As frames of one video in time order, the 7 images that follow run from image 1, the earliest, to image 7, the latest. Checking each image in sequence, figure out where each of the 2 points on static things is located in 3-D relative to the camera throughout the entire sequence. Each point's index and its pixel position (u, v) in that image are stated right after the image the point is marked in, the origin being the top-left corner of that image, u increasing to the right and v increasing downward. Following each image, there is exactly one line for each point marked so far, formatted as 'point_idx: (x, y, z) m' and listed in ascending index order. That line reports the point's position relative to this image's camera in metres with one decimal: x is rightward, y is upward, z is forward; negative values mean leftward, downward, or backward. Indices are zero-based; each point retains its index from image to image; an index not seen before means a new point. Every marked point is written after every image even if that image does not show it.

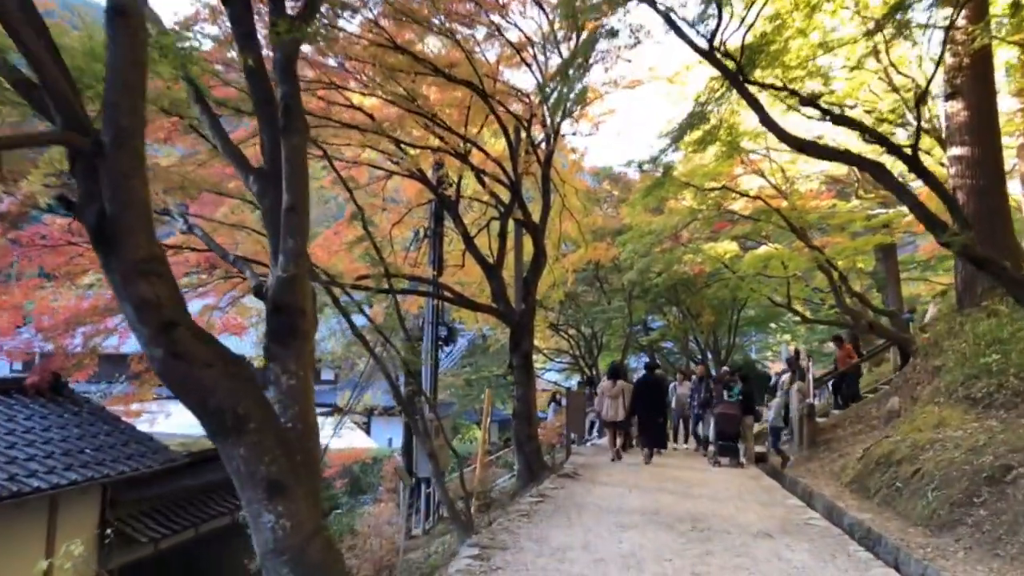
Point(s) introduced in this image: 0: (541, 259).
0: (+0.4, +0.4, +11.6) m
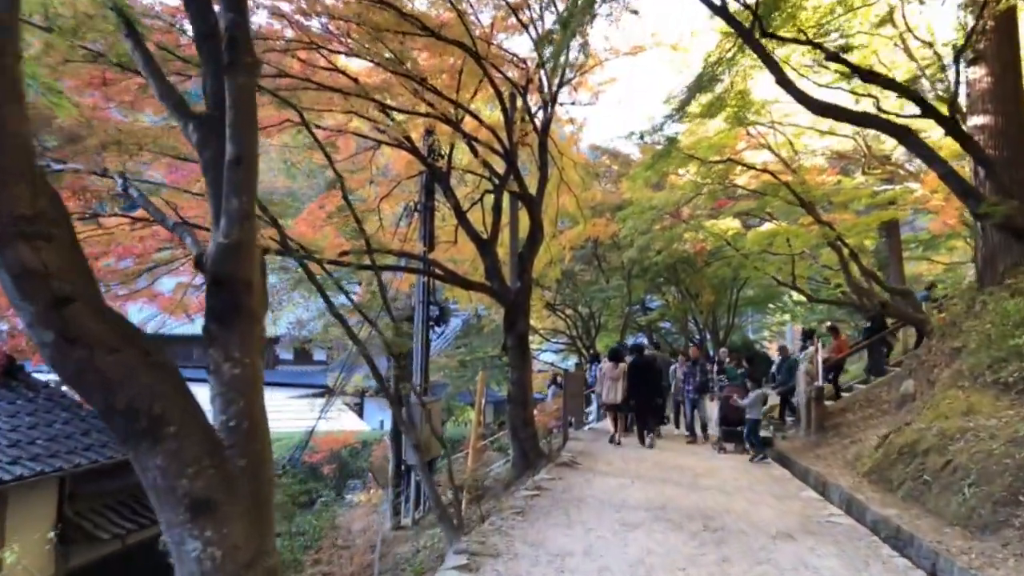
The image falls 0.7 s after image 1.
0: (+0.3, +0.7, +10.8) m
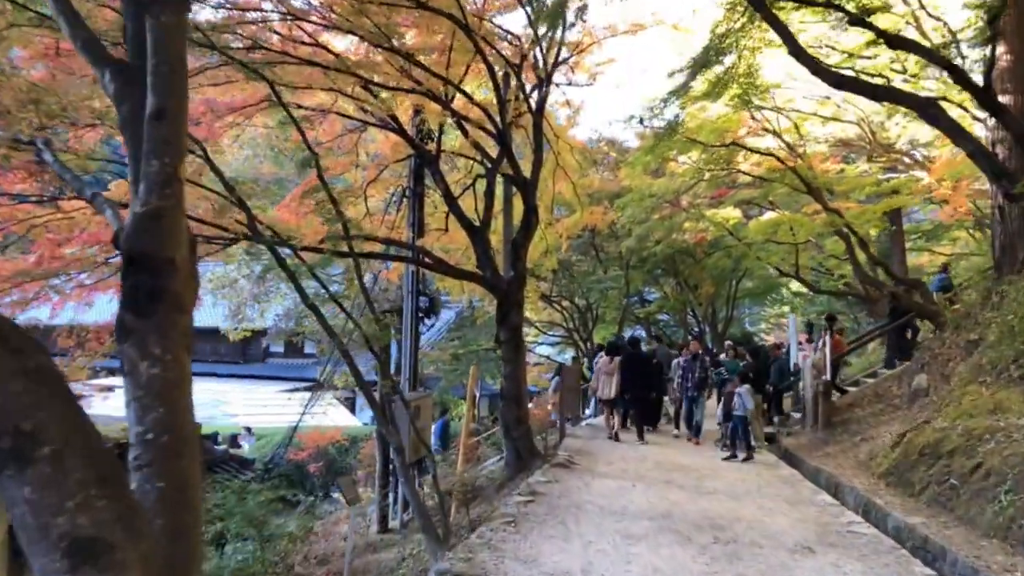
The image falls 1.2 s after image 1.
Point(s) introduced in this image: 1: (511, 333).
0: (+0.2, +0.8, +10.2) m
1: (0.0, -0.5, +10.1) m
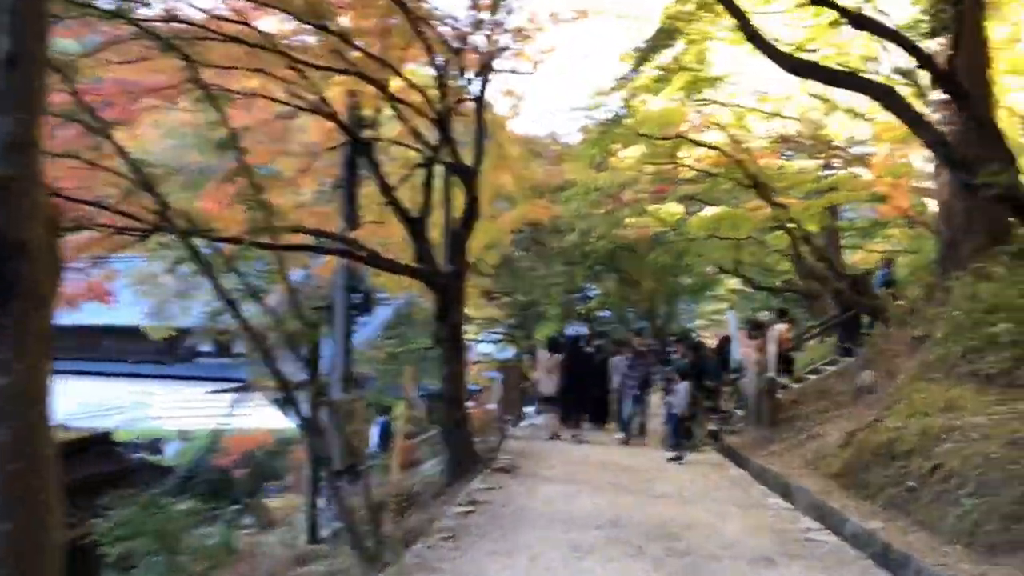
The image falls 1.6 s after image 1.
0: (-0.4, +0.8, +9.7) m
1: (-0.7, -0.5, +9.6) m
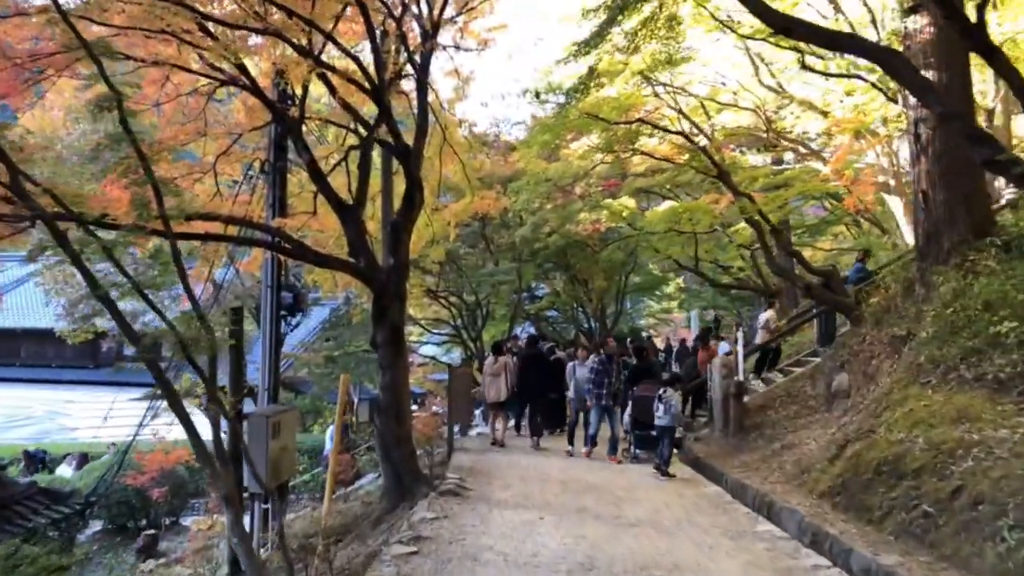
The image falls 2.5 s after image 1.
0: (-1.0, +0.9, +8.6) m
1: (-1.2, -0.4, +8.4) m
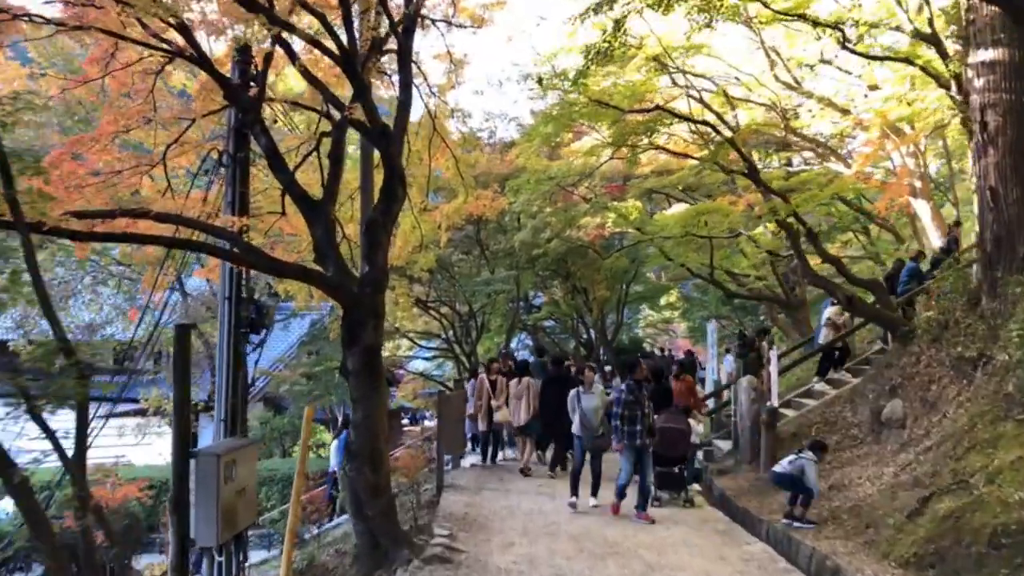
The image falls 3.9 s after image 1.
0: (-0.9, +0.8, +7.0) m
1: (-1.2, -0.6, +6.9) m
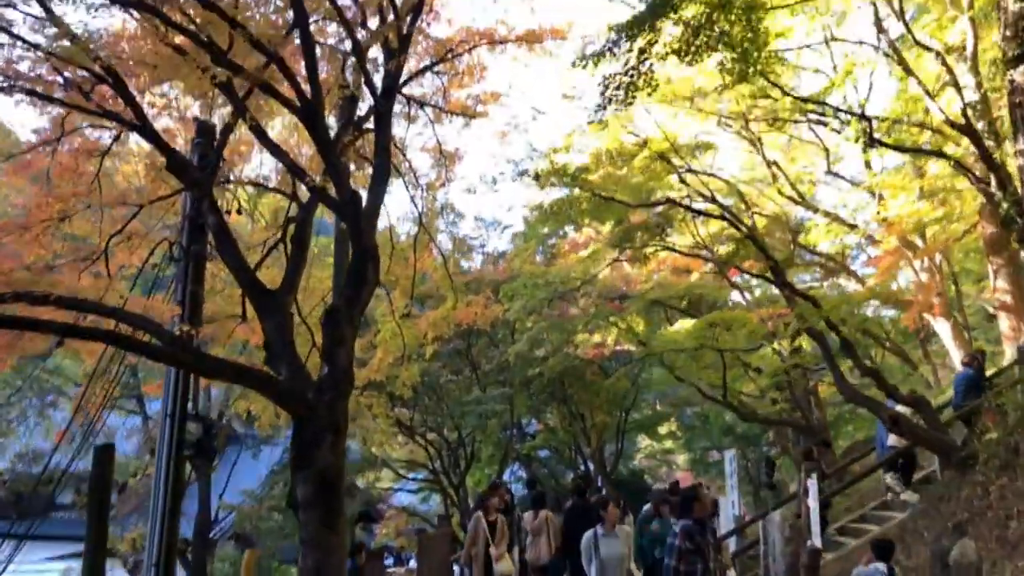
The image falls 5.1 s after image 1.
0: (-1.0, 0.0, +5.8) m
1: (-1.2, -1.2, +5.4) m
